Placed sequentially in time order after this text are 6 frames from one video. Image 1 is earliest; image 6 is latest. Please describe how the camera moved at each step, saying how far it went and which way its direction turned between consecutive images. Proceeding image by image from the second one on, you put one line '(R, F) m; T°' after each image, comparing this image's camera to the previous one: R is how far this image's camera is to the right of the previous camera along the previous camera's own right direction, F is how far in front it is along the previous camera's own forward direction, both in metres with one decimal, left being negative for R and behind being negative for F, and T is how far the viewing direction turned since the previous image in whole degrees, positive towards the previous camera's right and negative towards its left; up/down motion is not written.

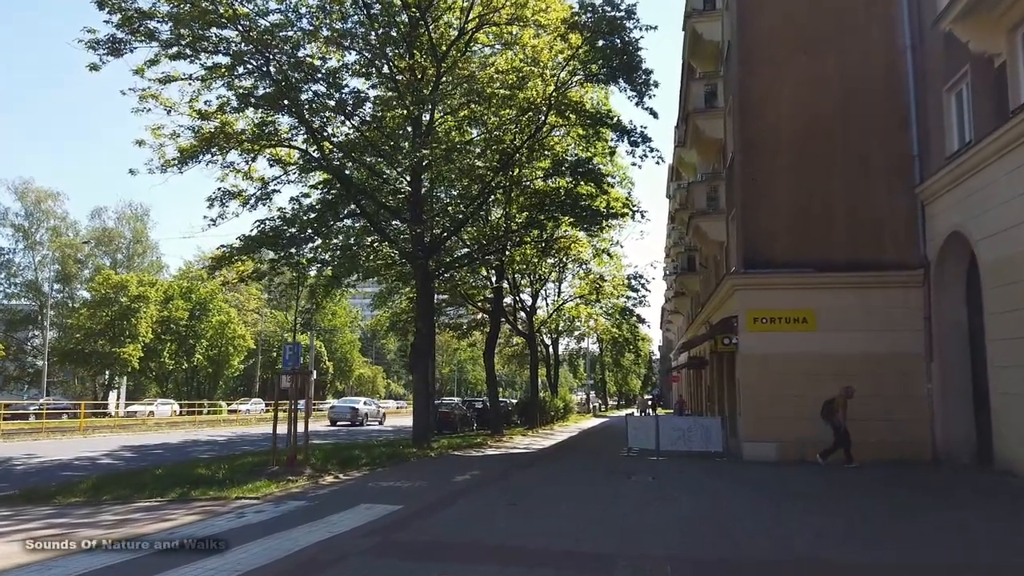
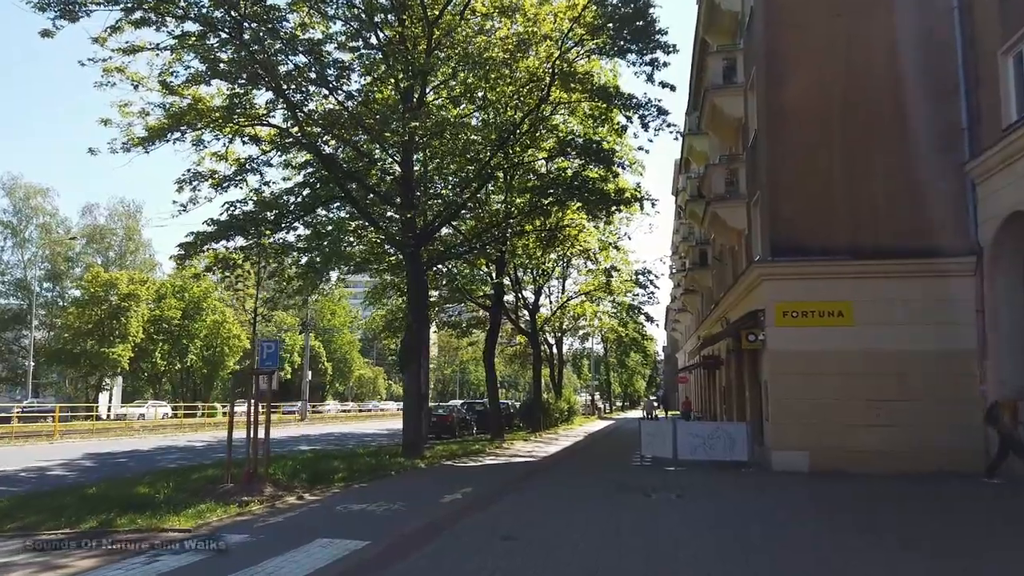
(+0.1, +1.9) m; 0°
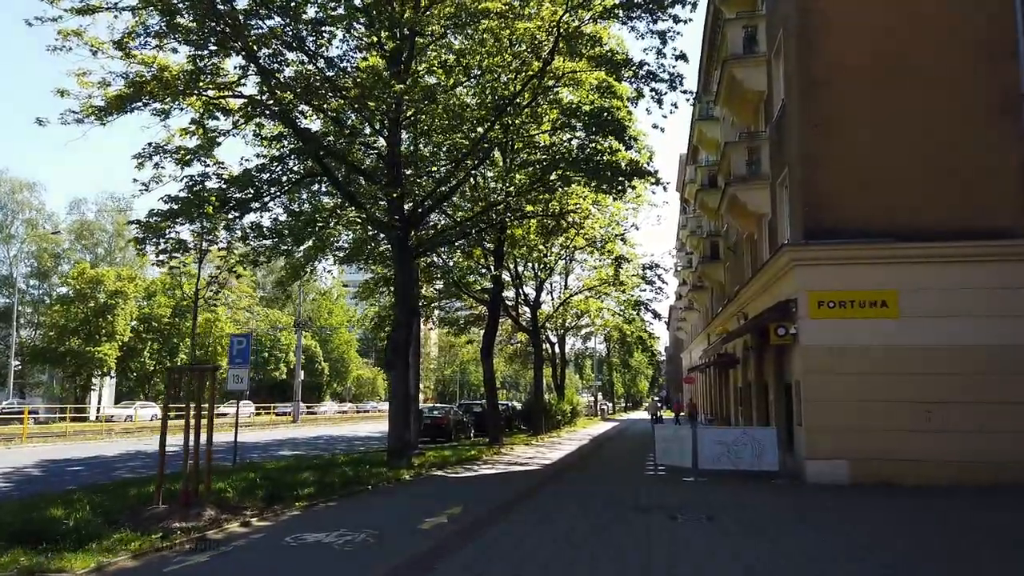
(0.0, +1.9) m; 0°
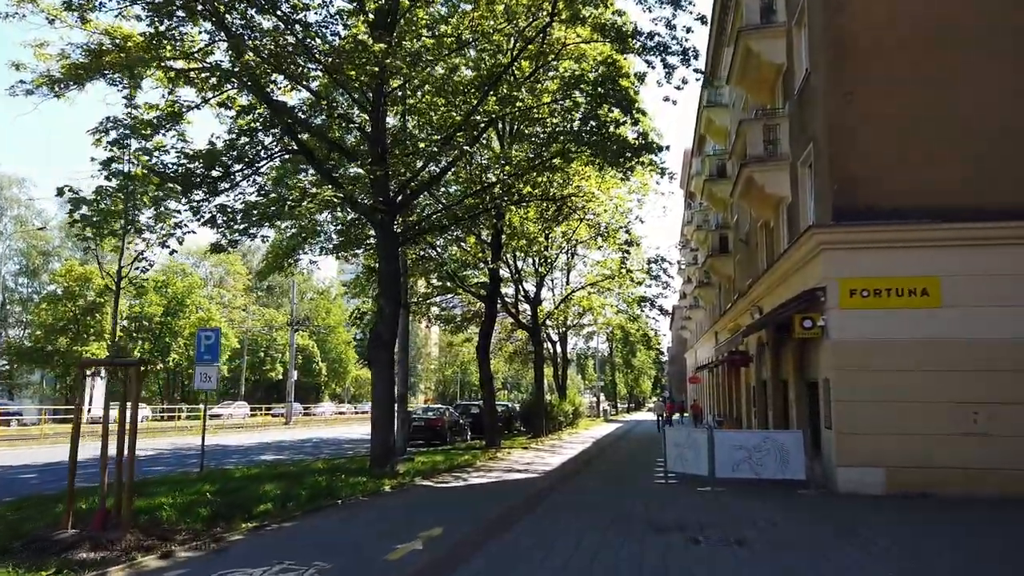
(+0.1, +1.5) m; 0°
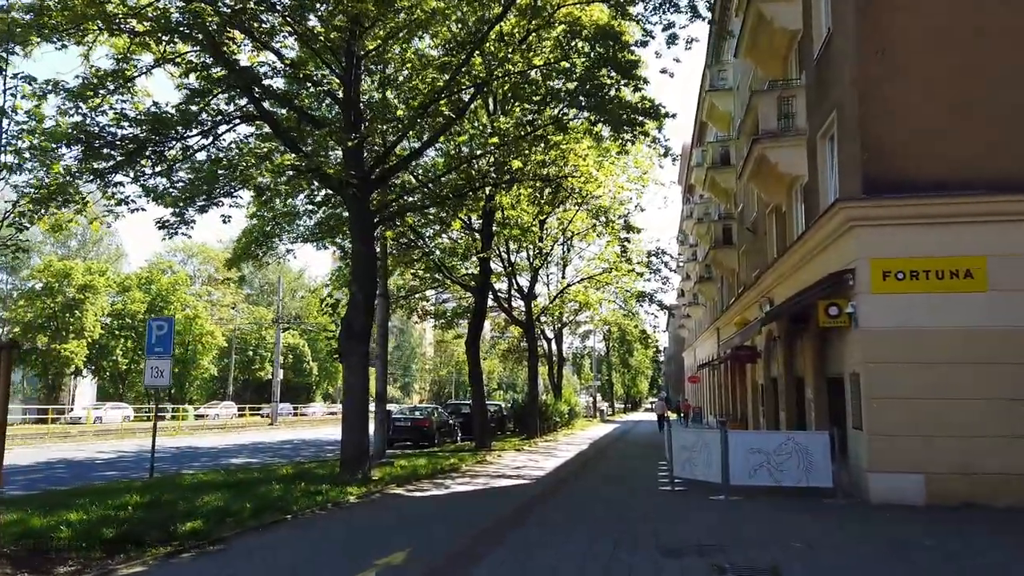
(+0.1, +1.6) m; 0°
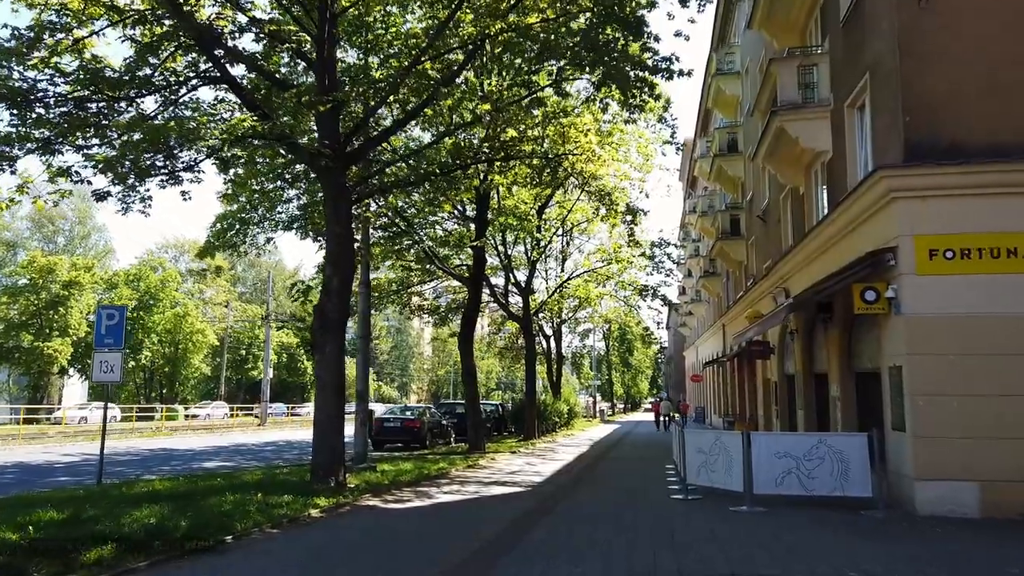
(+0.1, +1.4) m; 0°
